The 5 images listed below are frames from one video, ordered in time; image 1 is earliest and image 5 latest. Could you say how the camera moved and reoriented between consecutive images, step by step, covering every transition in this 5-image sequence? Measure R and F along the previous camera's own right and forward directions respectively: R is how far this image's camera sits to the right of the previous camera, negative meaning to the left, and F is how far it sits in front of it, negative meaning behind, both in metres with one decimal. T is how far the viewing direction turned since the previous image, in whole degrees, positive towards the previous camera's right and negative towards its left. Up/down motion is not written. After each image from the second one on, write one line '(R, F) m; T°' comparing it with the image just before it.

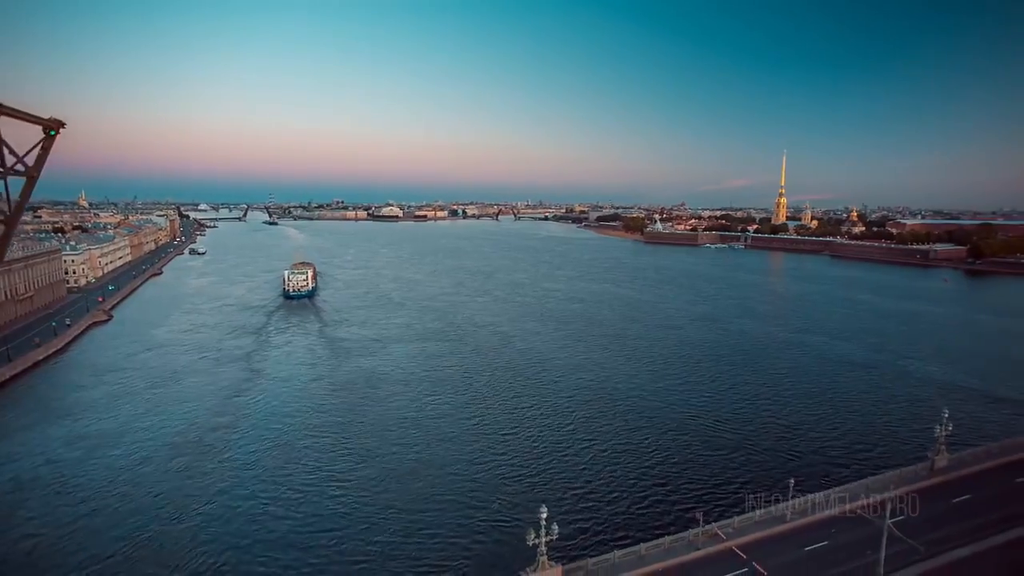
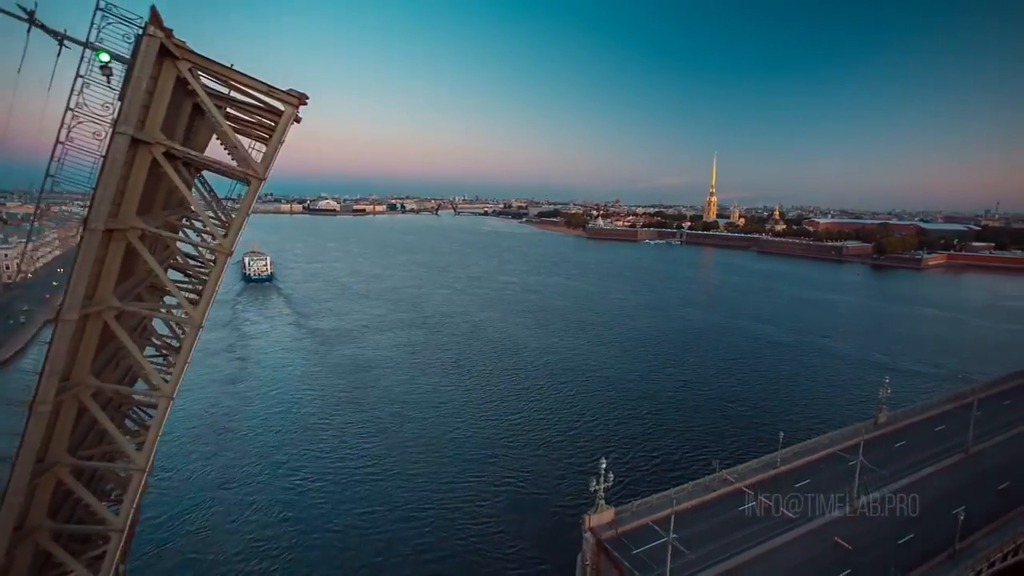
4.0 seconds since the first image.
(-1.1, -0.7) m; +7°
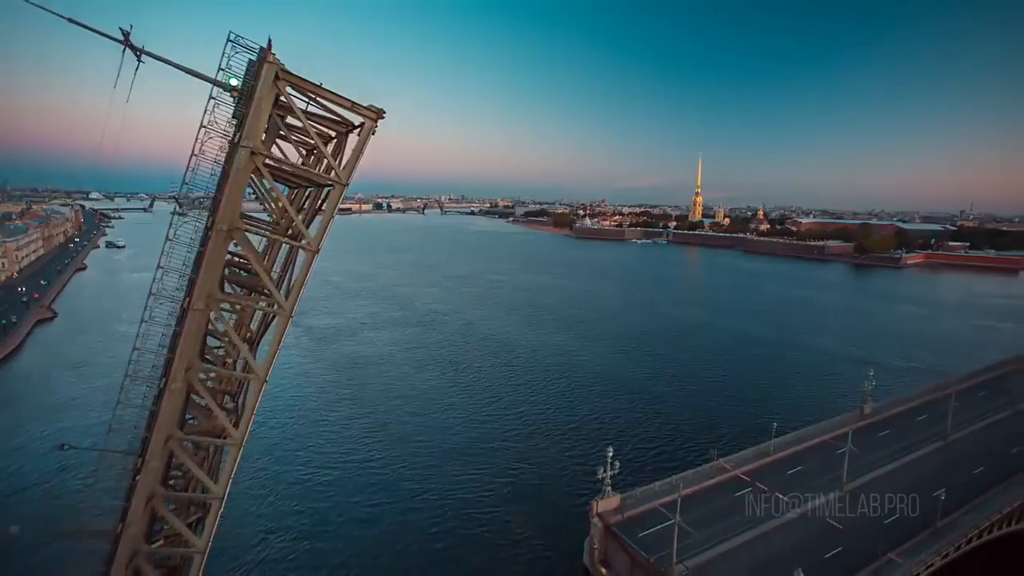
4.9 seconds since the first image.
(-0.2, -0.2) m; +2°
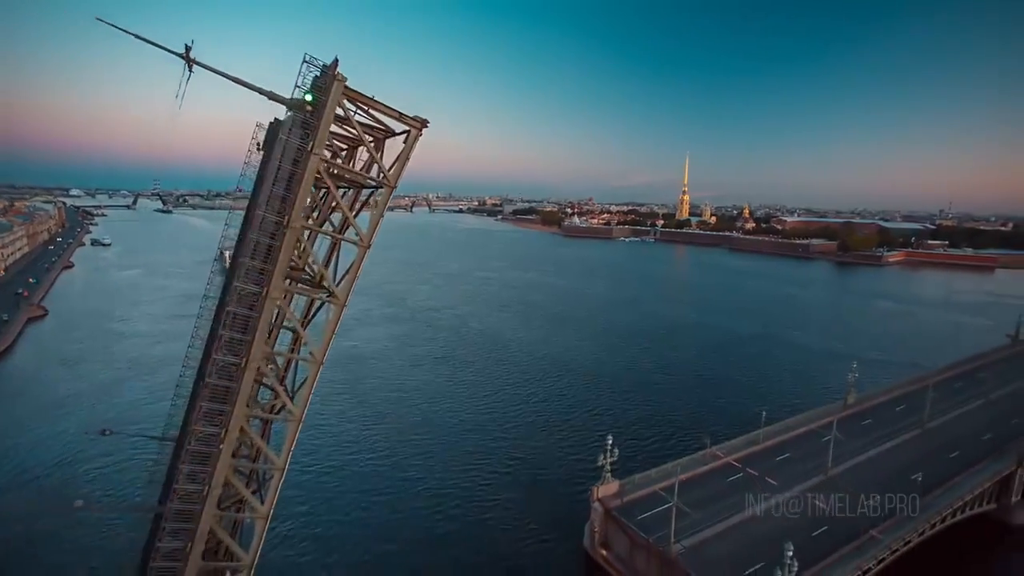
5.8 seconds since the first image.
(-0.2, -0.2) m; +1°
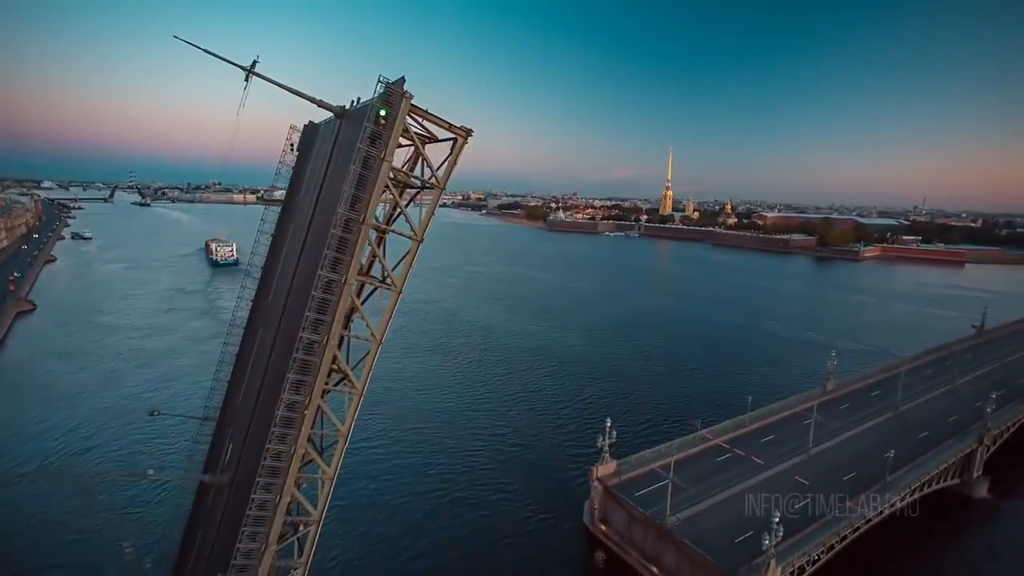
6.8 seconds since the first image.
(-0.2, -0.3) m; +2°
